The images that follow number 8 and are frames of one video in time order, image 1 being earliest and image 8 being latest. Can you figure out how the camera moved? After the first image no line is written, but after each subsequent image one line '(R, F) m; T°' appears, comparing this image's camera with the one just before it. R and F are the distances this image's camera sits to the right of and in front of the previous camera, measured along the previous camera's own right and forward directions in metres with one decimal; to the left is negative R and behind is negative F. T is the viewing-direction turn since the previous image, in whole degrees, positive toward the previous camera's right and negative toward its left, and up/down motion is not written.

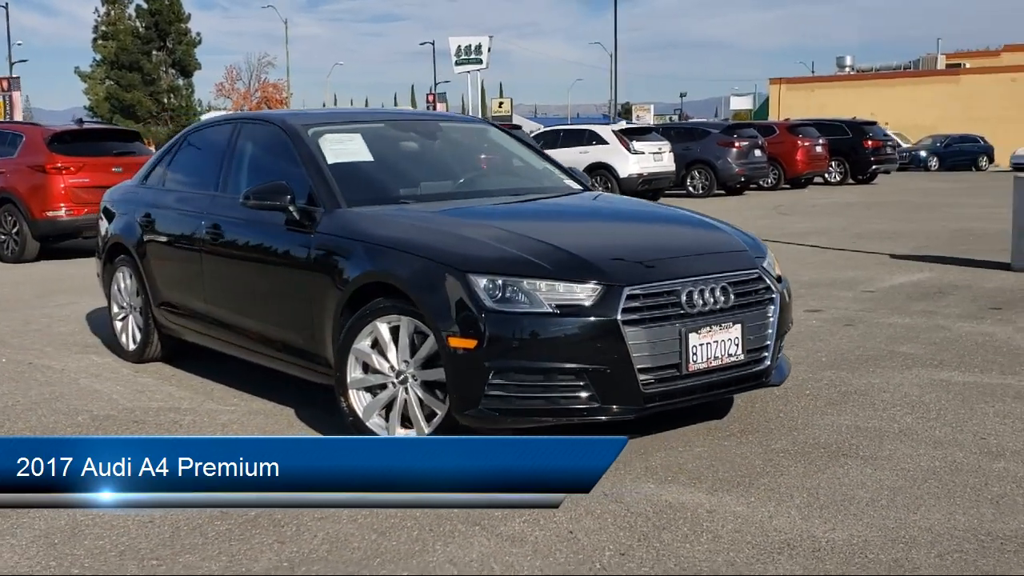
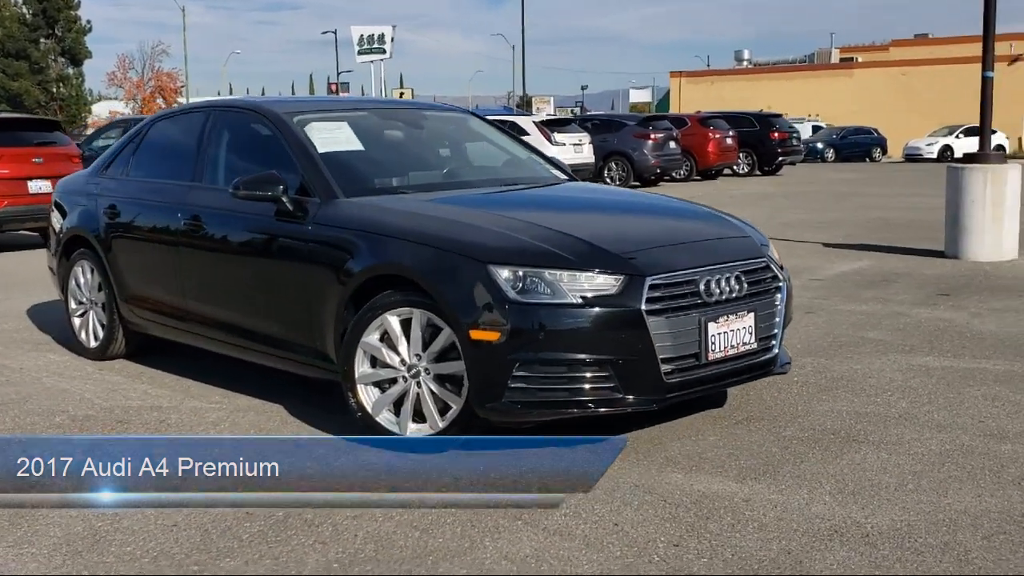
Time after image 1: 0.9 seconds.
(-0.4, +0.1) m; +5°
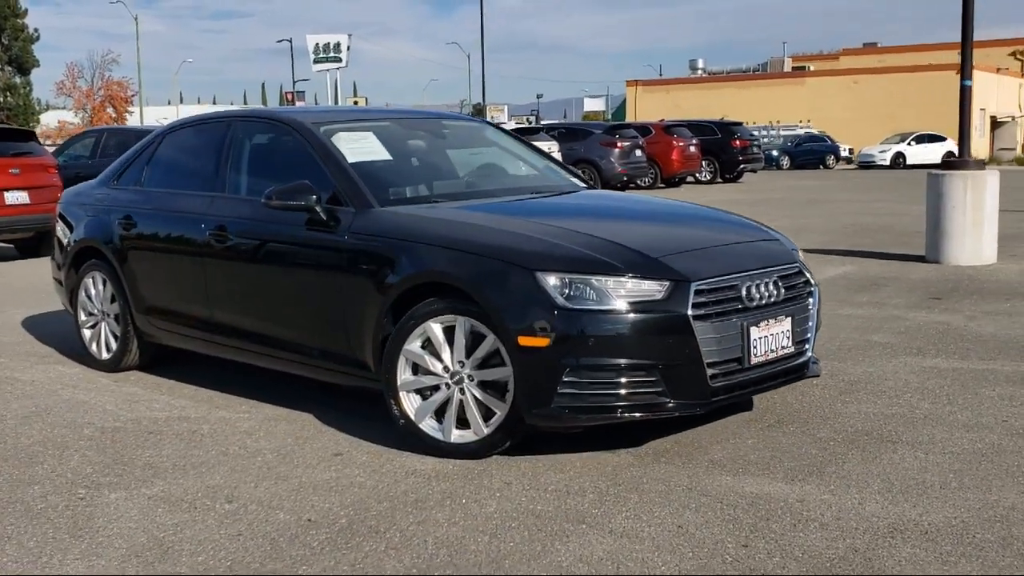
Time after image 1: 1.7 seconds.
(-0.4, 0.0) m; +2°
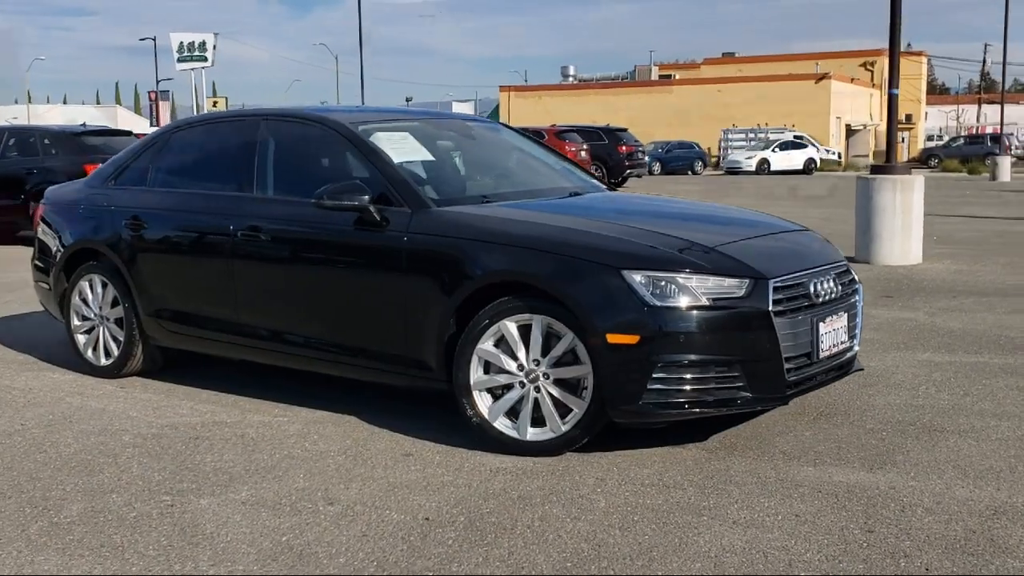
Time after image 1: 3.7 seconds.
(-0.9, 0.0) m; +6°
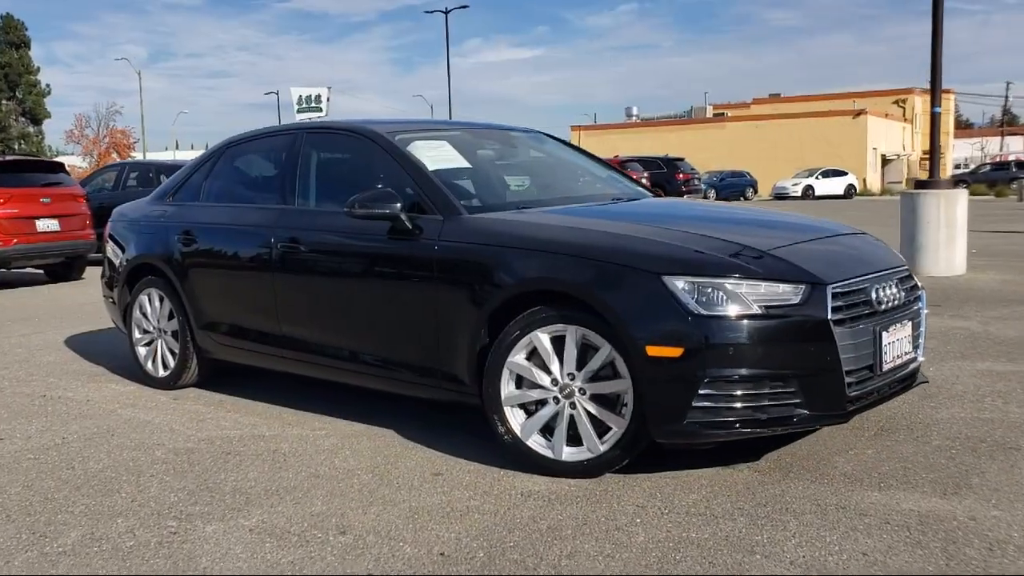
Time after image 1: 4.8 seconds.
(+0.3, +0.4) m; -6°
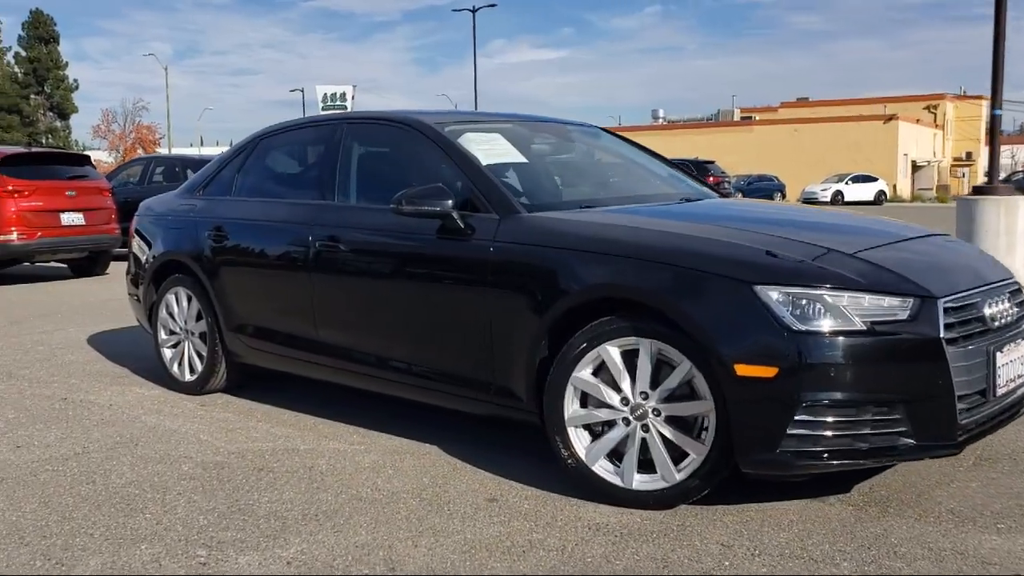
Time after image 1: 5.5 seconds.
(-0.2, +0.4) m; -1°
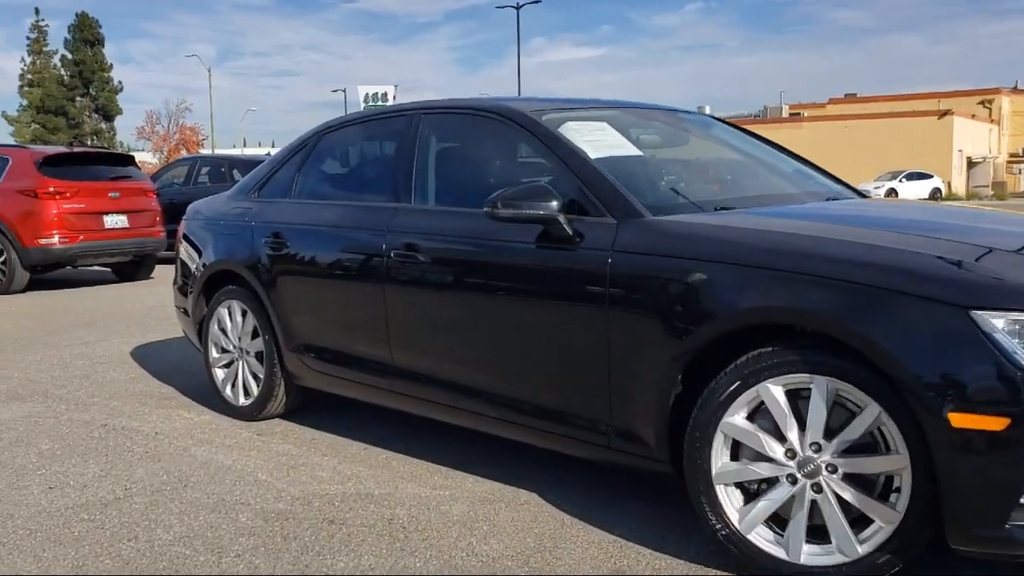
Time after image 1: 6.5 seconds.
(-0.3, +0.8) m; -2°
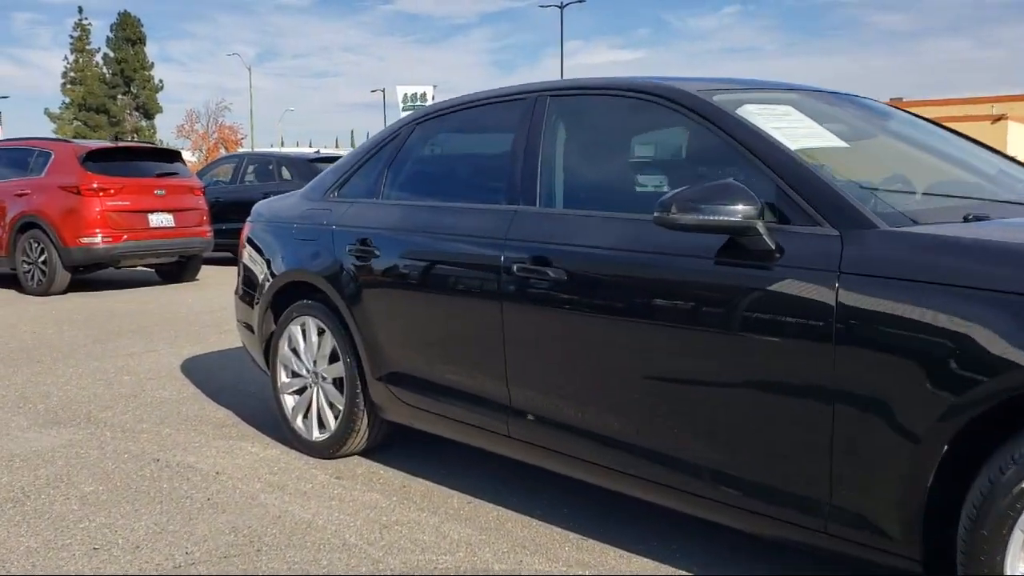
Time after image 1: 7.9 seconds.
(-0.5, +0.9) m; -2°
